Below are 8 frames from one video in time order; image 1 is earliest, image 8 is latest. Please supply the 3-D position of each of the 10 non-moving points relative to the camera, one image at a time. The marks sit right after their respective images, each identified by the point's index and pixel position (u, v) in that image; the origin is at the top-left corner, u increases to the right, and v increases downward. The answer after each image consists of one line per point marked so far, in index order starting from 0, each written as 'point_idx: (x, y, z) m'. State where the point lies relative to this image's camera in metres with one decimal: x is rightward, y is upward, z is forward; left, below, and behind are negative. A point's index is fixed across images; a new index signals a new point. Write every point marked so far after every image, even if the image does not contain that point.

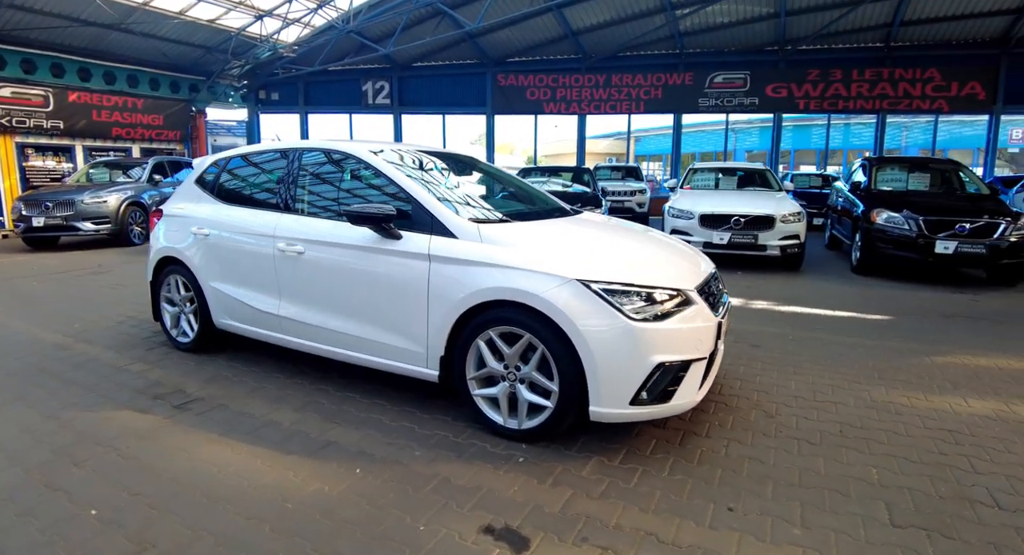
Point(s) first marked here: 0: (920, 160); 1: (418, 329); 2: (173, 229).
0: (+6.5, +1.8, +8.7) m
1: (-0.5, -0.3, +3.2) m
2: (-2.7, +0.4, +4.4) m
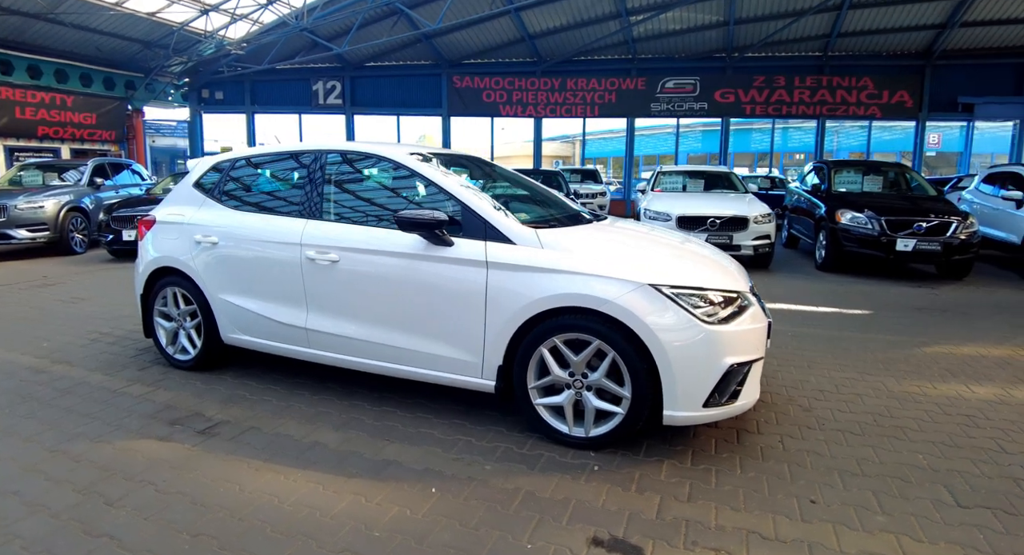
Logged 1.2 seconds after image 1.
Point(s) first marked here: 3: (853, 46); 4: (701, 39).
0: (+6.2, +1.9, +9.3) m
1: (-0.2, -0.4, +3.1) m
2: (-2.6, +0.3, +4.1) m
3: (+10.0, +6.7, +15.7) m
4: (+5.5, +7.0, +16.1) m
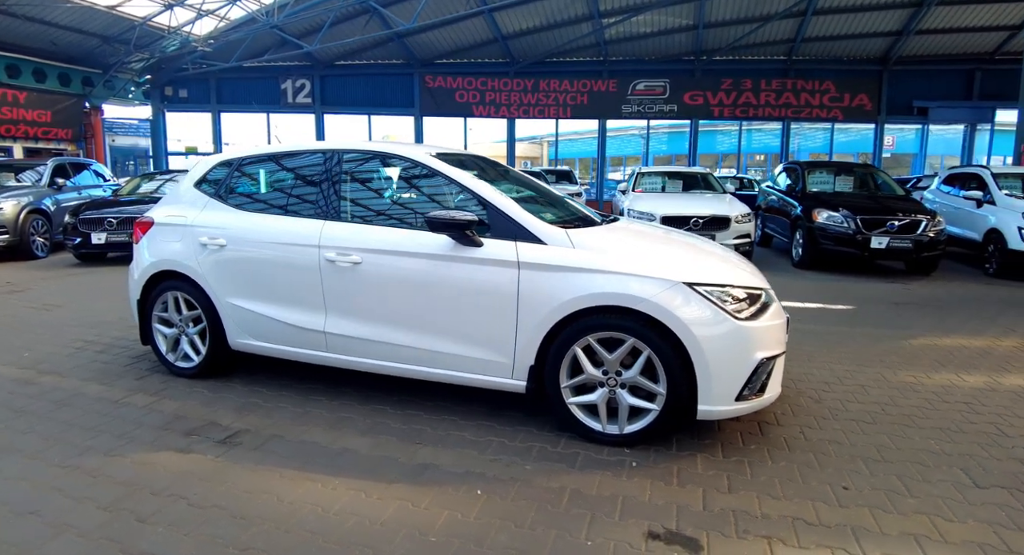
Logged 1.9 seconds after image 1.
0: (+5.9, +2.0, +9.7) m
1: (0.0, -0.4, +3.1) m
2: (-2.4, +0.3, +3.9) m
3: (+9.2, +6.8, +16.4) m
4: (+4.7, +7.1, +16.5) m
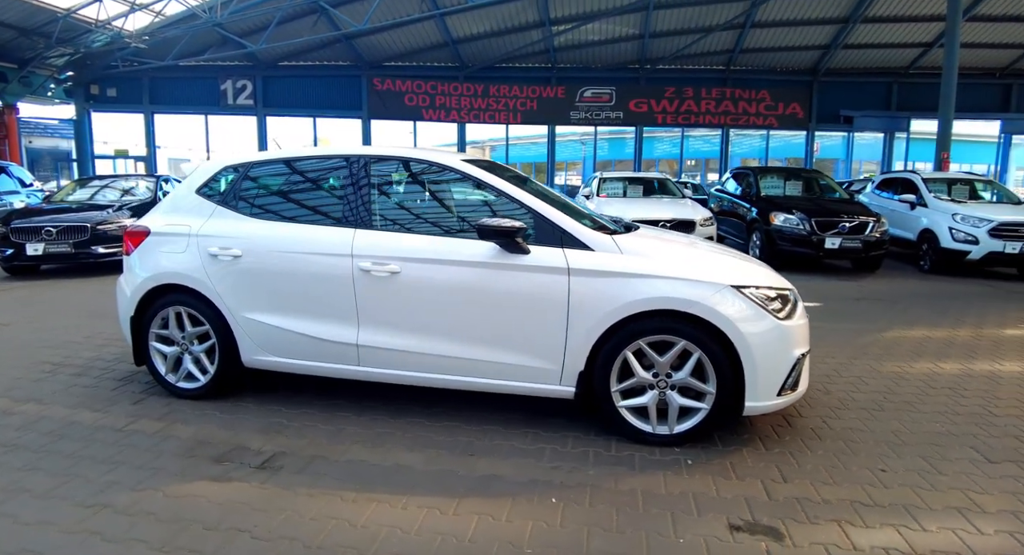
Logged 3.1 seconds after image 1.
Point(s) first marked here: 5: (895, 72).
0: (+5.3, +2.0, +10.4) m
1: (+0.2, -0.4, +3.1) m
2: (-2.3, +0.2, +3.7) m
3: (+7.7, +6.9, +17.4) m
4: (+3.2, +7.0, +17.0) m
5: (+12.6, +6.7, +17.7) m
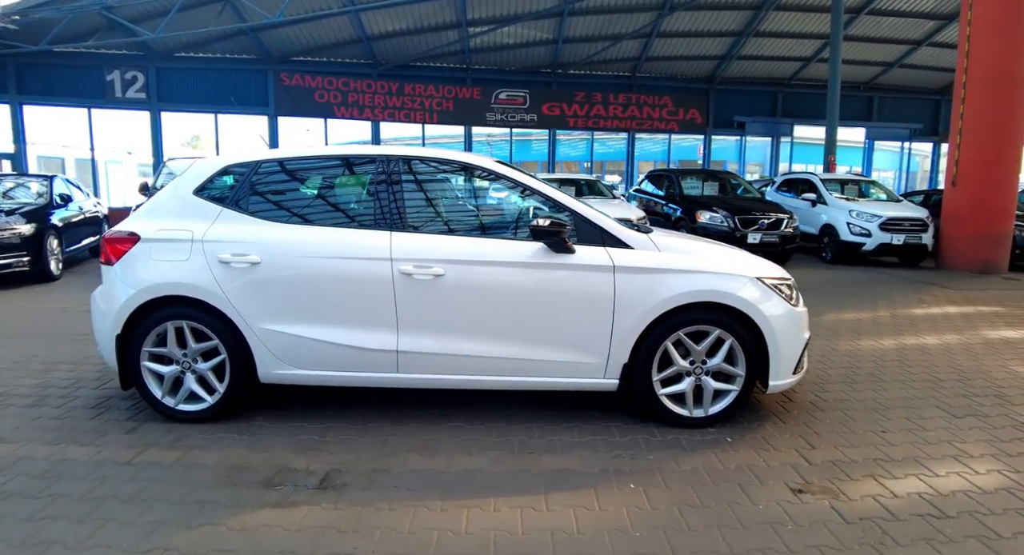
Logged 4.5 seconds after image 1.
0: (+4.0, +2.2, +11.4) m
1: (+0.5, -0.4, +3.3) m
2: (-2.1, +0.1, +3.3) m
3: (+4.9, +7.1, +18.7) m
4: (+0.6, +7.1, +17.4) m
5: (+9.7, +7.1, +19.9) m
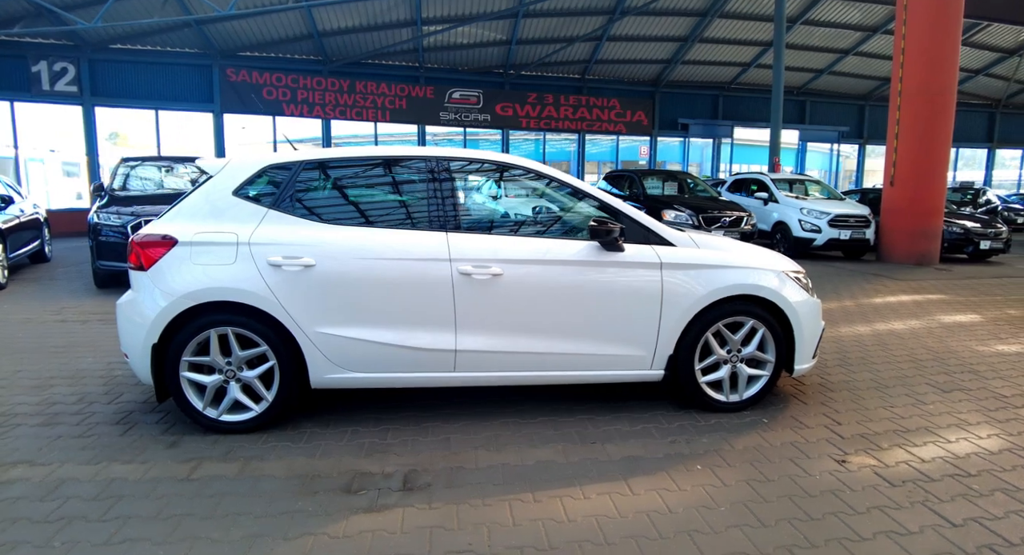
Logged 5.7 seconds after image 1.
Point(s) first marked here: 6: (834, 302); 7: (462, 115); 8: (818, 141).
0: (+3.3, +2.3, +11.9) m
1: (+0.9, -0.4, +3.4) m
2: (-1.7, +0.1, +3.2) m
3: (+3.2, +7.2, +19.3) m
4: (-0.9, +7.1, +17.5) m
5: (+7.9, +7.3, +21.0) m
6: (+4.0, -0.3, +6.9) m
7: (-1.6, +5.4, +18.1) m
8: (+11.1, +5.0, +19.8) m
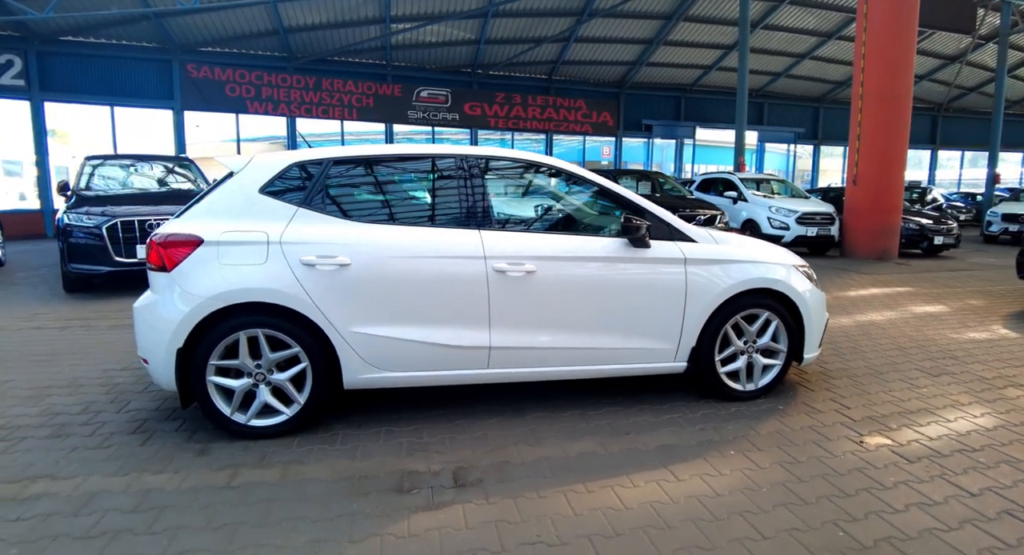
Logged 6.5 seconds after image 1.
0: (+2.8, +2.4, +12.2) m
1: (+1.0, -0.3, +3.6) m
2: (-1.5, +0.1, +3.1) m
3: (+2.1, +7.3, +19.5) m
4: (-1.9, +7.1, +17.5) m
5: (+6.6, +7.4, +21.6) m
6: (+3.9, -0.2, +7.3) m
7: (-2.6, +5.4, +17.9) m
8: (+9.9, +5.1, +20.7) m
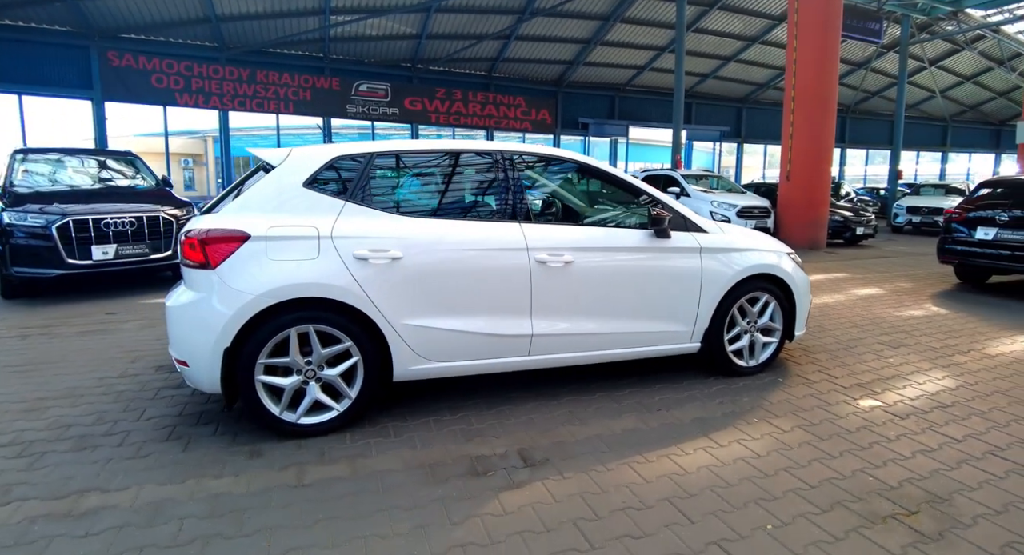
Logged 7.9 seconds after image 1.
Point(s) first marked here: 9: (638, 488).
0: (+1.8, +2.5, +12.6) m
1: (+1.3, -0.2, +3.9) m
2: (-1.2, +0.1, +3.1) m
3: (-0.1, +7.5, +19.8) m
4: (-3.7, +7.2, +17.2) m
5: (+4.1, +7.7, +22.5) m
6: (+3.6, 0.0, +7.9) m
7: (-4.5, +5.4, +17.6) m
8: (+7.6, +5.5, +22.0) m
9: (+0.6, -1.0, +2.7) m
